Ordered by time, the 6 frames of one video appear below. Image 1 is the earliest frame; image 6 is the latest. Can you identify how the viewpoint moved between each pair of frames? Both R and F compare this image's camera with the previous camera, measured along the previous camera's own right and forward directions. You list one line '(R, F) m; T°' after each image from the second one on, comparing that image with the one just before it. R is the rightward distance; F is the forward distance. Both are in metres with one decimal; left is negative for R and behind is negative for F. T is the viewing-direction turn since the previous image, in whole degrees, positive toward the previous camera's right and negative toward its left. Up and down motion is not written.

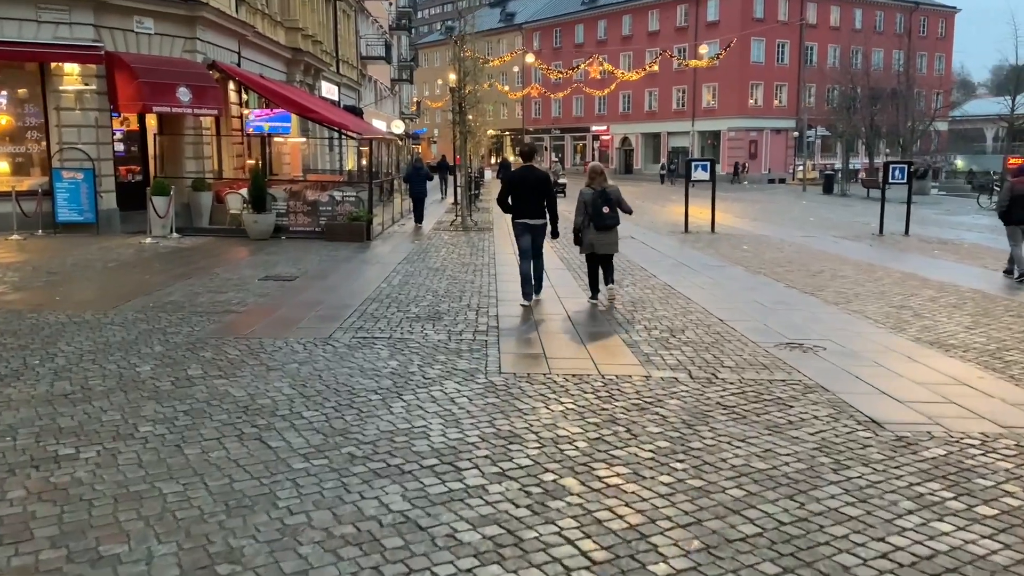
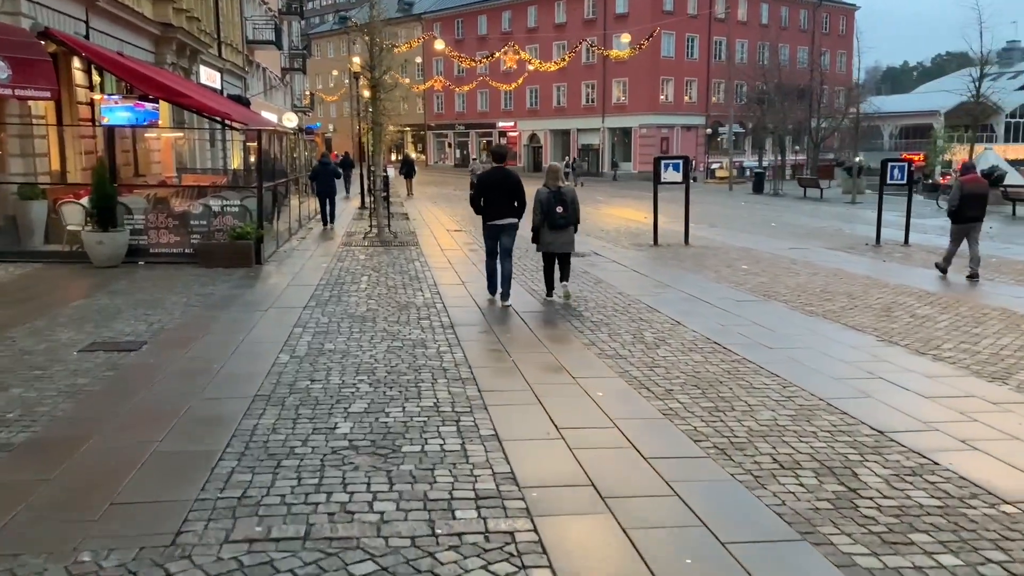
(-0.6, +3.9) m; +7°
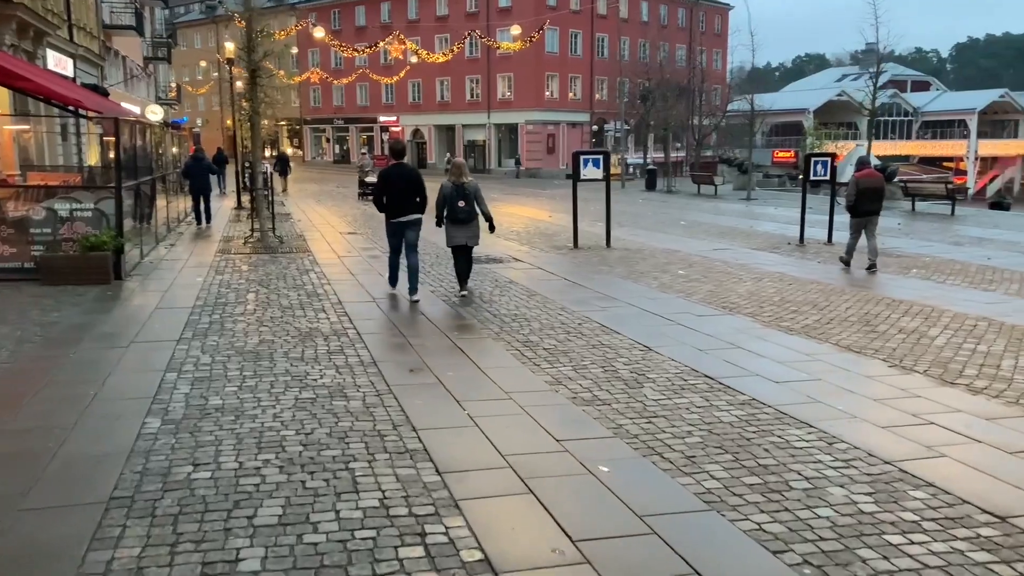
(-0.4, +1.6) m; +8°
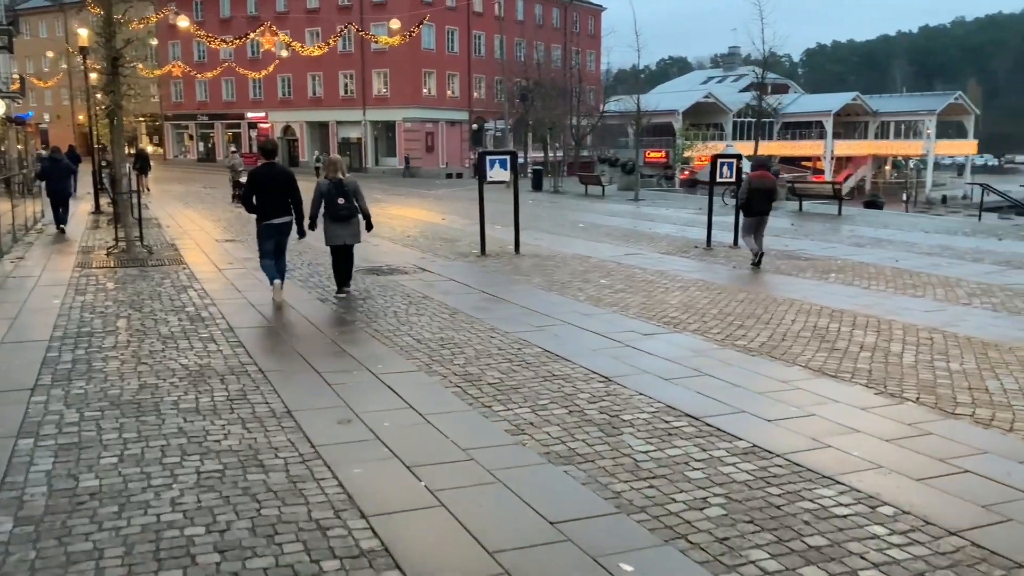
(-0.4, +1.1) m; +8°
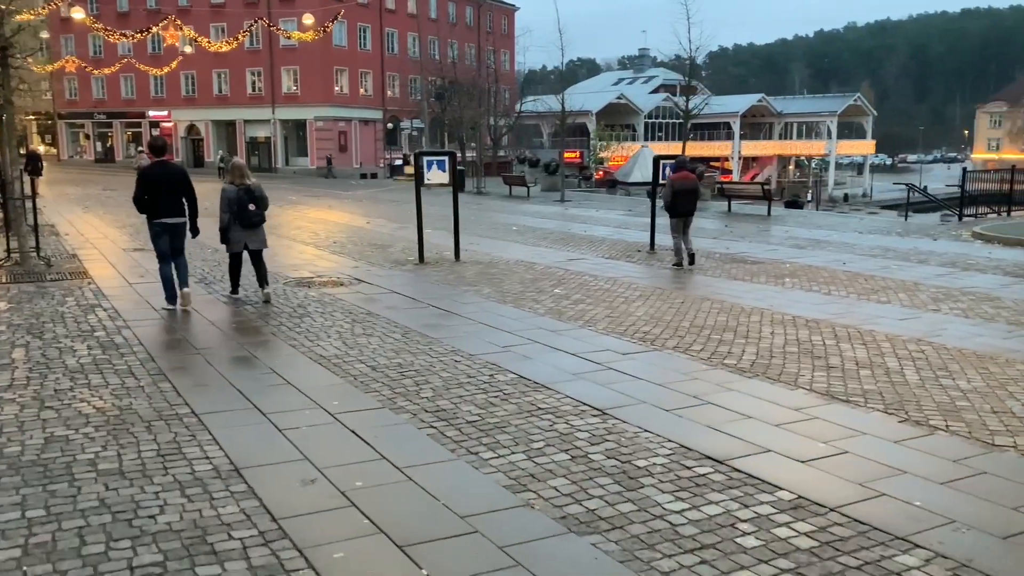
(-0.4, +0.8) m; +6°
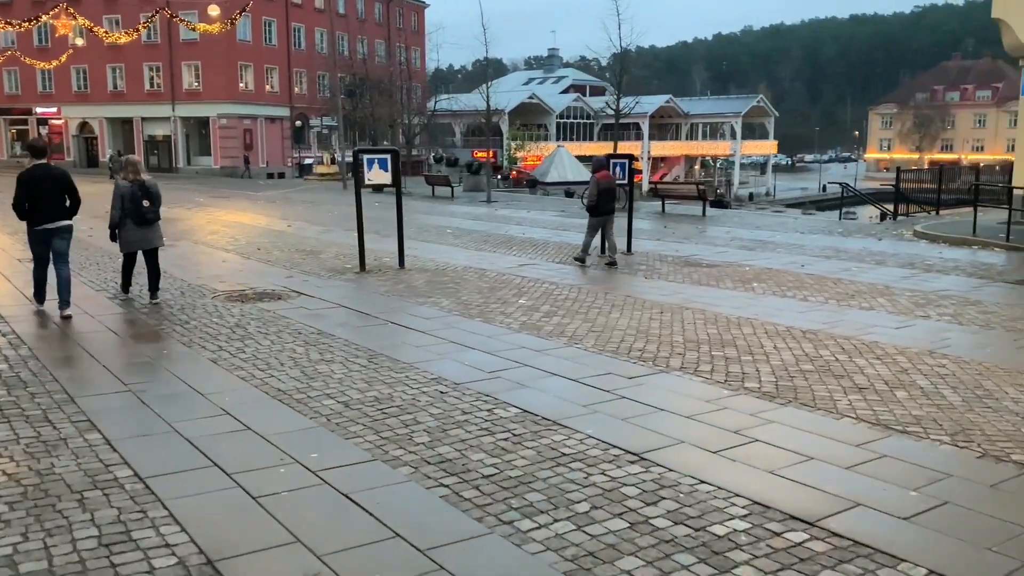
(-0.6, +0.9) m; +6°
